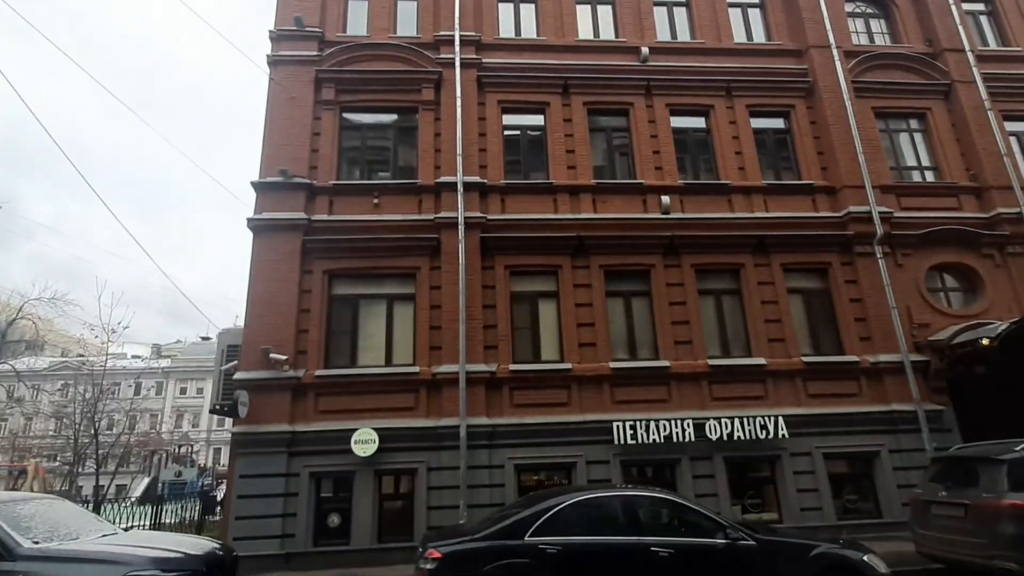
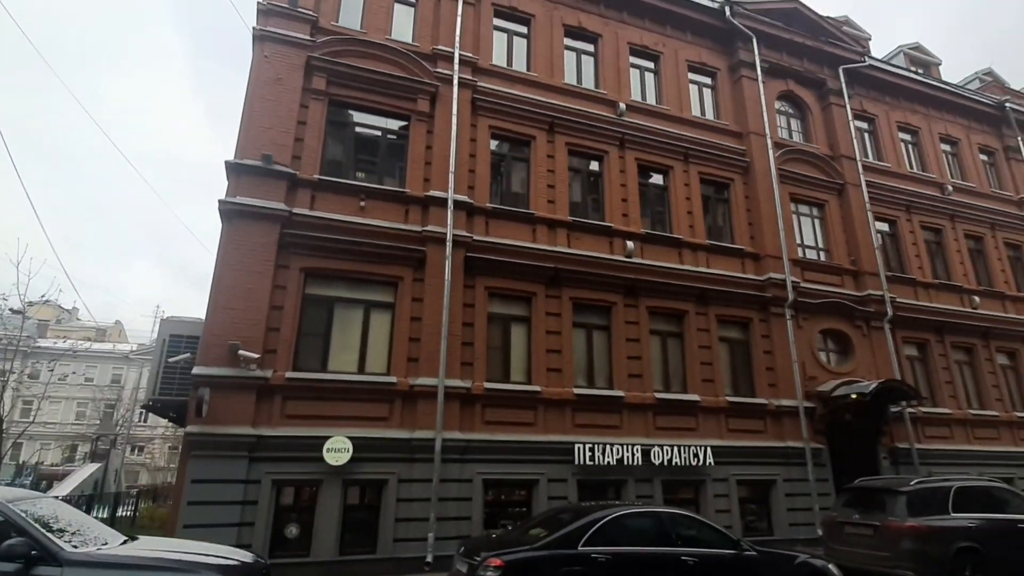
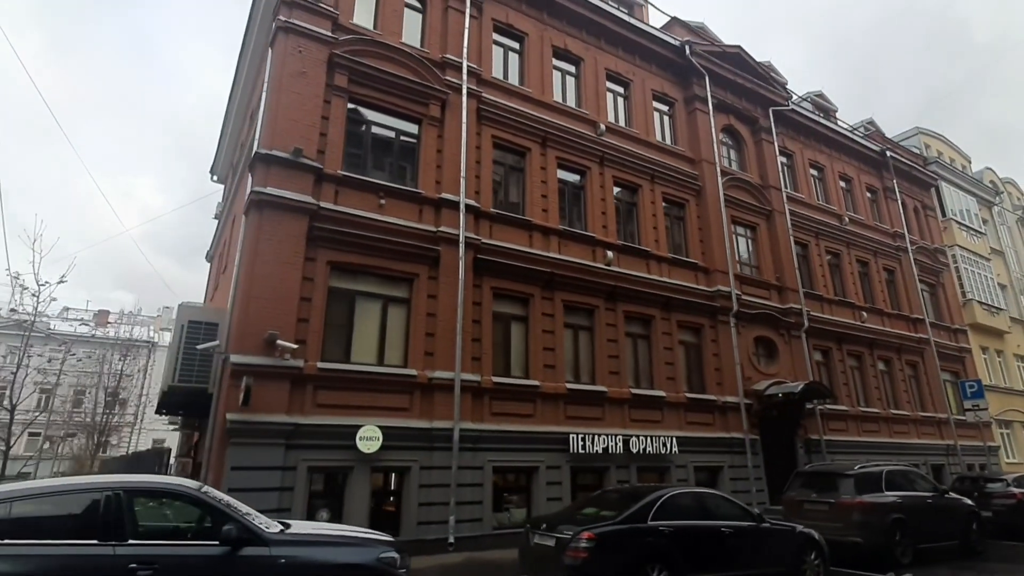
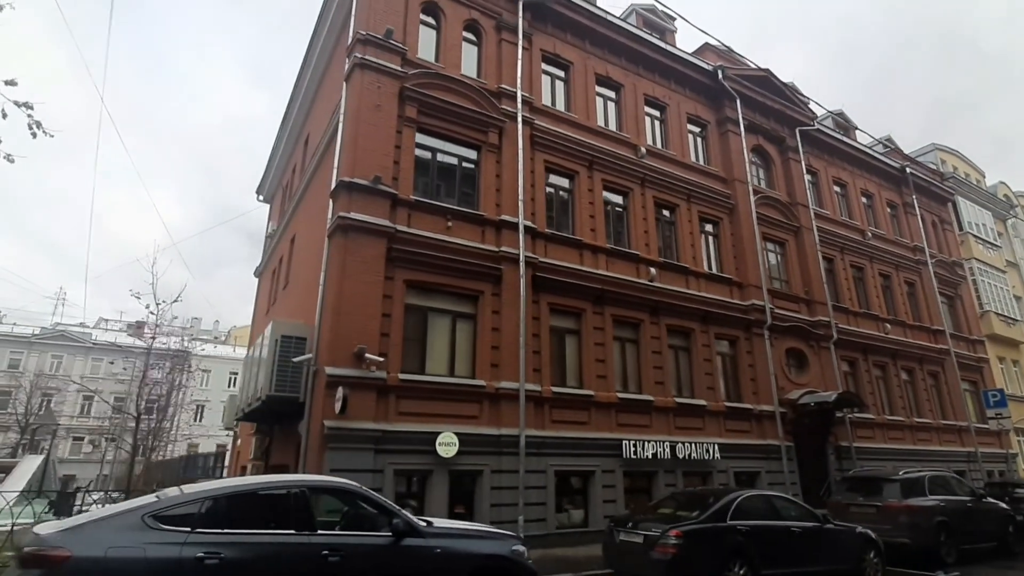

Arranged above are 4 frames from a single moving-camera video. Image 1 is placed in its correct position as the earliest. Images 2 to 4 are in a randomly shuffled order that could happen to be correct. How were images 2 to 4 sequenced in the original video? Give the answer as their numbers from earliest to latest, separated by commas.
2, 3, 4
